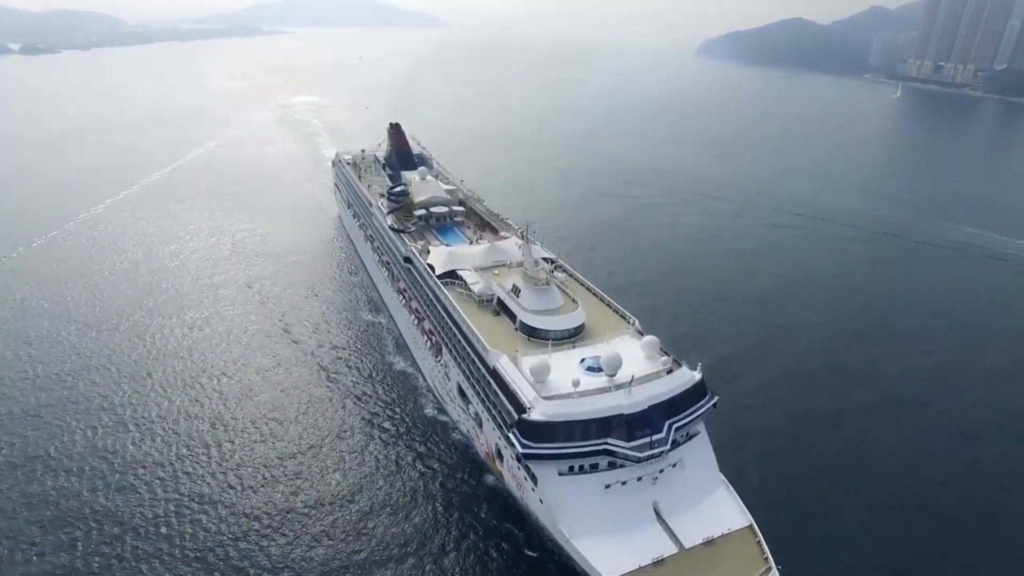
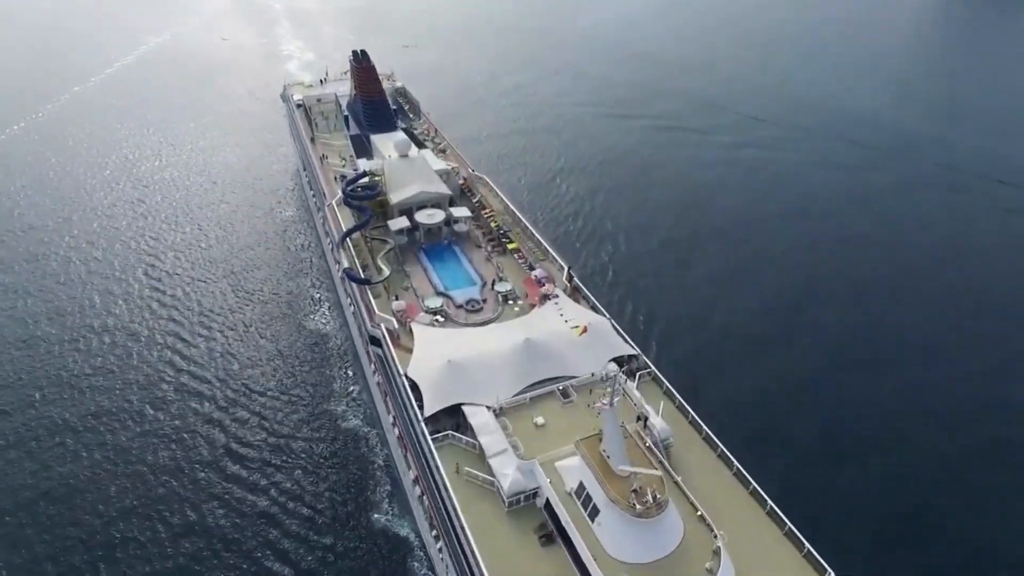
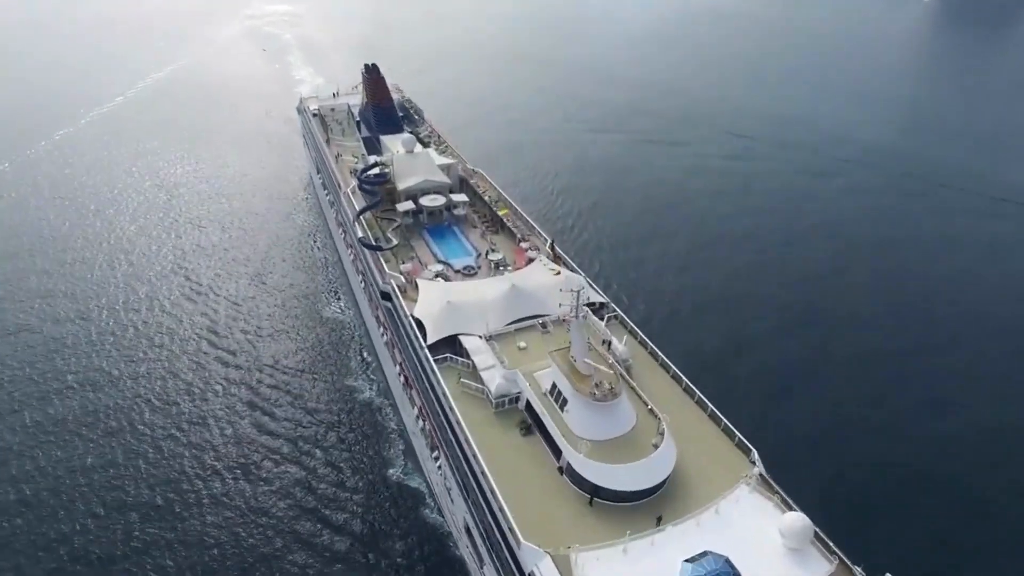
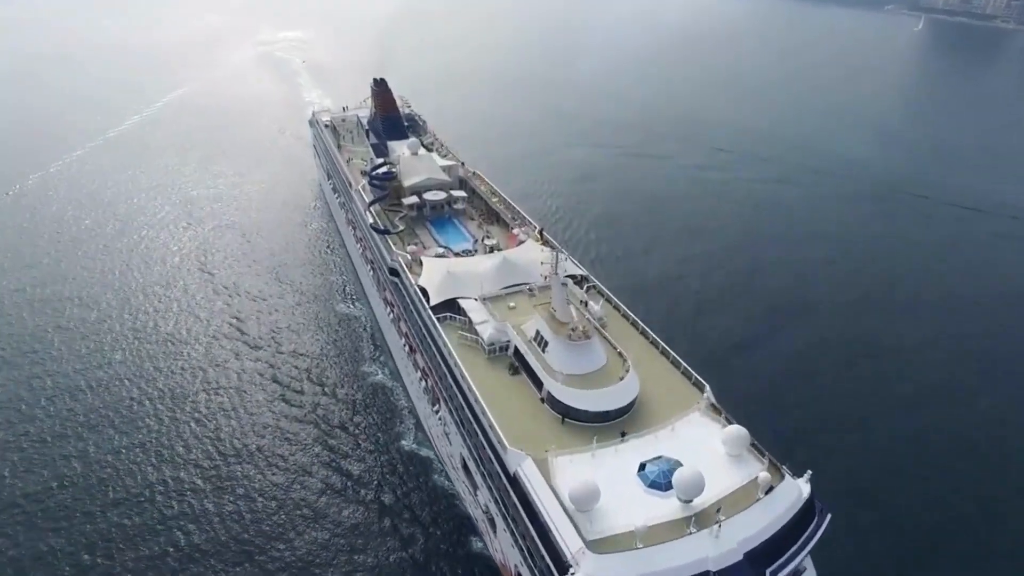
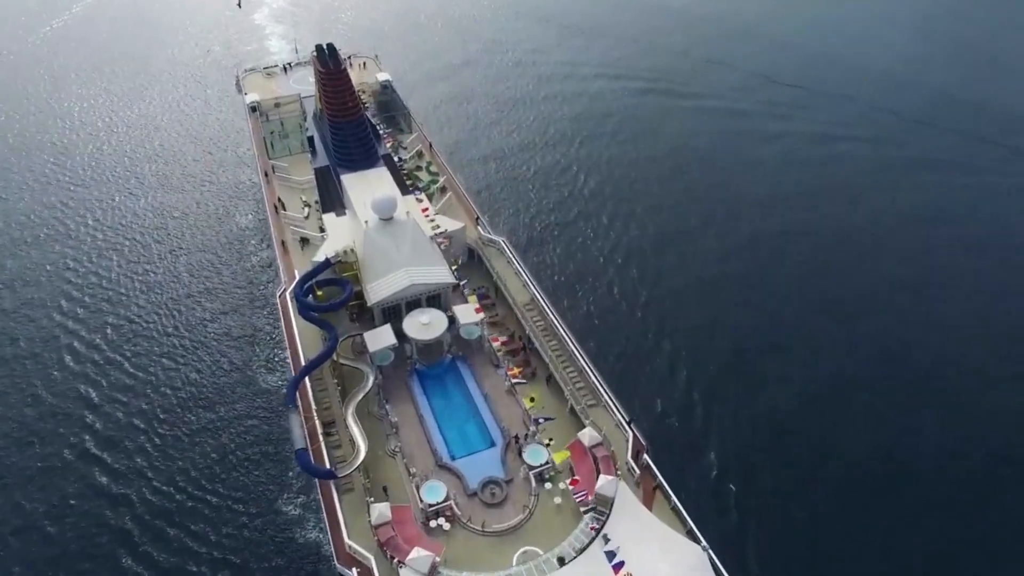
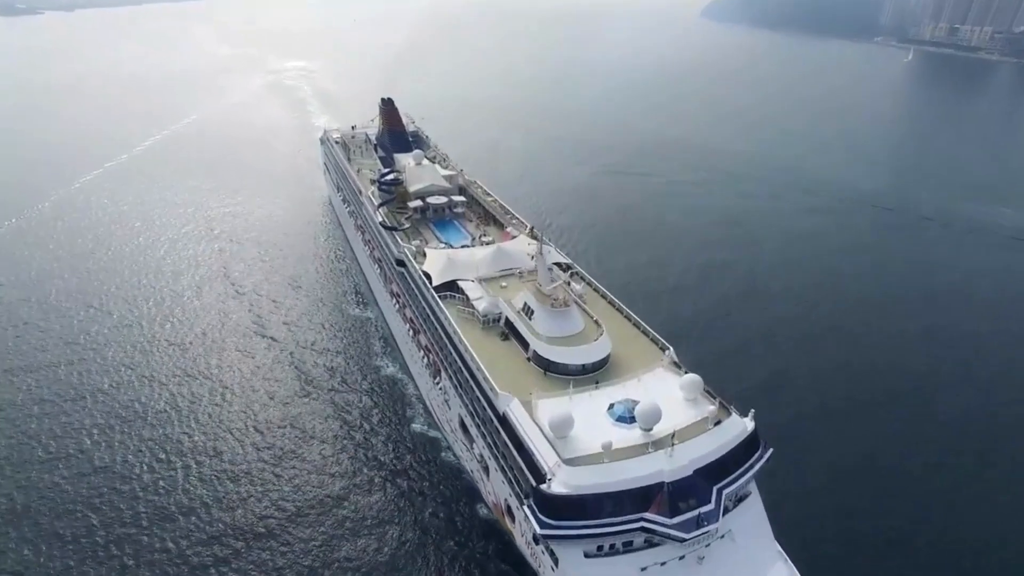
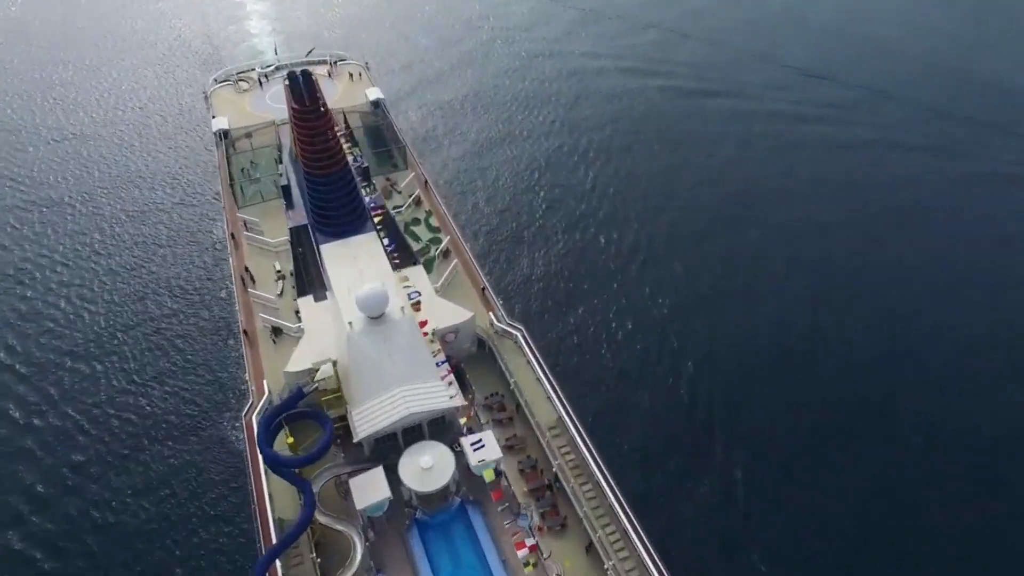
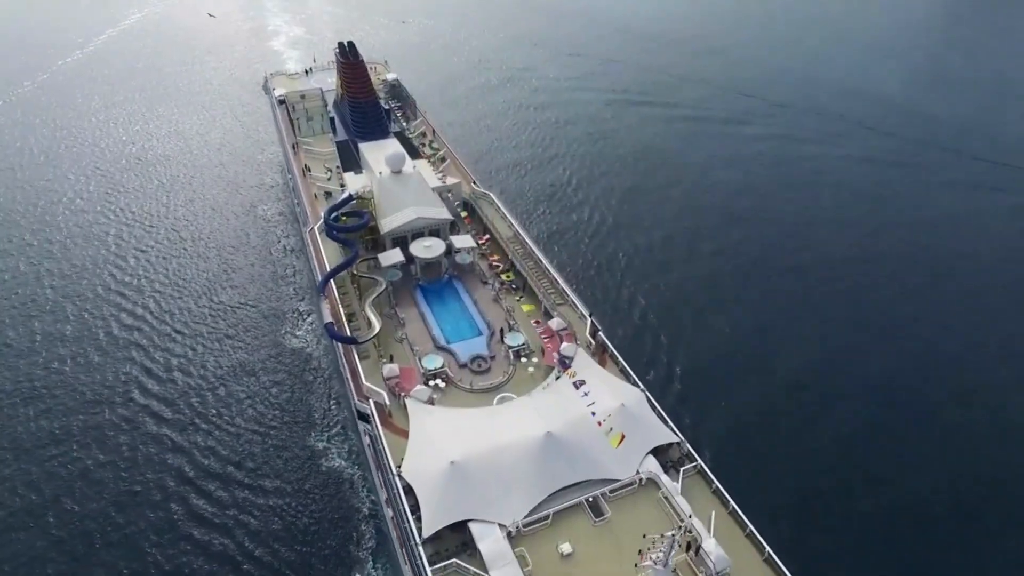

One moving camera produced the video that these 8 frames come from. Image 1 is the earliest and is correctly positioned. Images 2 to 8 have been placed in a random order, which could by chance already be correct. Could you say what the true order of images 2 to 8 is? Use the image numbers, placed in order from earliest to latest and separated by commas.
6, 4, 3, 2, 8, 5, 7
